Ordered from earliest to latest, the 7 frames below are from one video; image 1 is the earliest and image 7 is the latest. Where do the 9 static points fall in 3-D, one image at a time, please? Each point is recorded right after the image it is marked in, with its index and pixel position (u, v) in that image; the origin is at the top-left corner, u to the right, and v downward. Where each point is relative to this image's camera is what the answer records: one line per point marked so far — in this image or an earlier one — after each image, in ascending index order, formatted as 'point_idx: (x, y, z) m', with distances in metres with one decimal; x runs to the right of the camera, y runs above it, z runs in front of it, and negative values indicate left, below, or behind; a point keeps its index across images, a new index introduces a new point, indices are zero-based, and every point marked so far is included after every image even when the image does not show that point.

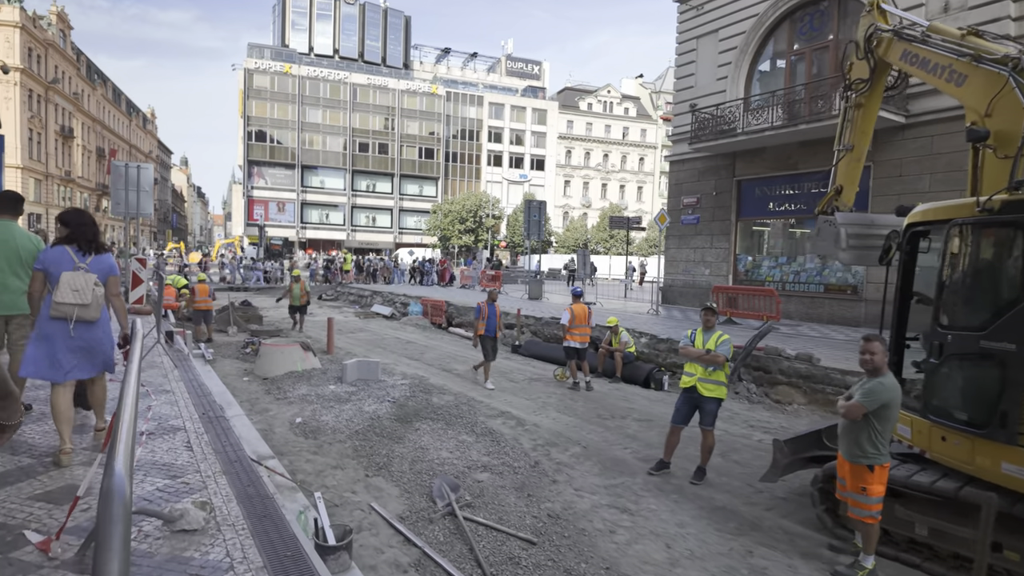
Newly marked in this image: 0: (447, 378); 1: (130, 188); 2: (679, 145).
0: (-1.1, -1.5, +10.3) m
1: (-9.3, +2.4, +14.8) m
2: (+5.2, +4.4, +18.6) m
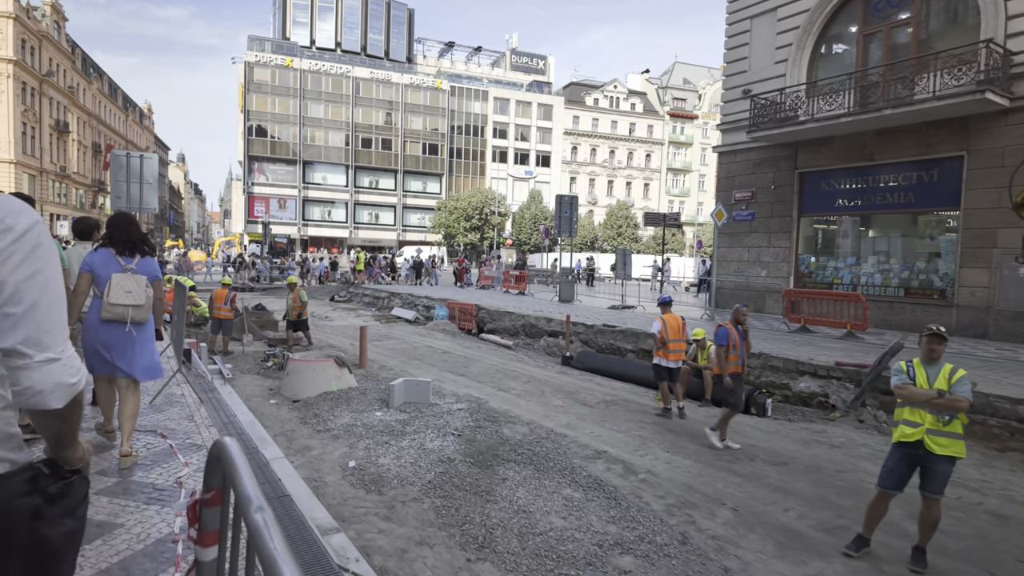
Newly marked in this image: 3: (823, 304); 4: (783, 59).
0: (-0.1, -1.6, +8.8) m
1: (-8.3, +2.3, +13.3) m
2: (+6.2, +4.3, +17.1) m
3: (+6.7, -0.3, +12.9) m
4: (+7.0, +5.9, +15.8) m
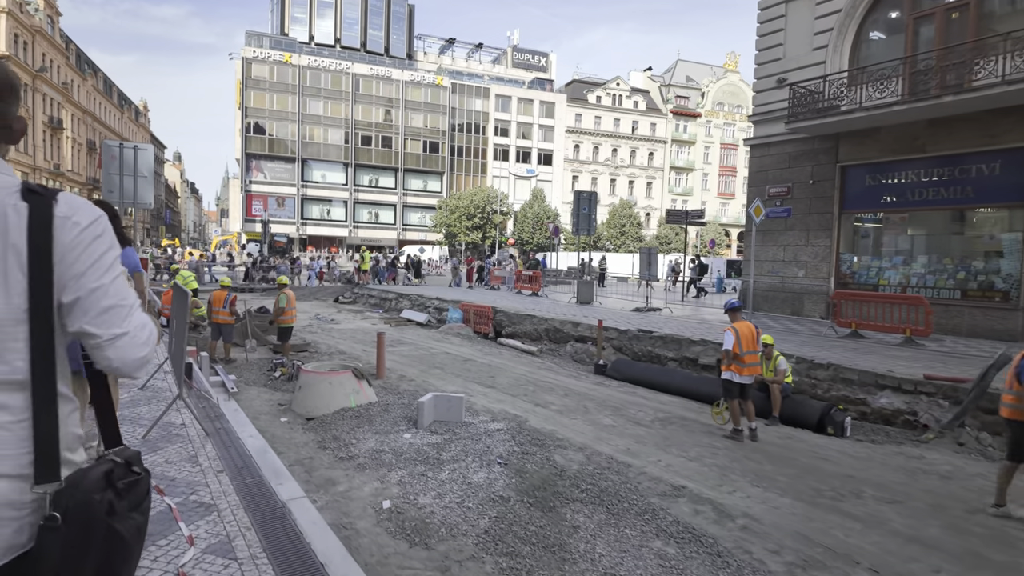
0: (+0.5, -1.7, +7.7) m
1: (-7.8, +2.3, +12.2) m
2: (+6.7, +4.3, +16.1) m
3: (+7.2, -0.4, +11.9) m
4: (+7.6, +5.9, +14.8) m
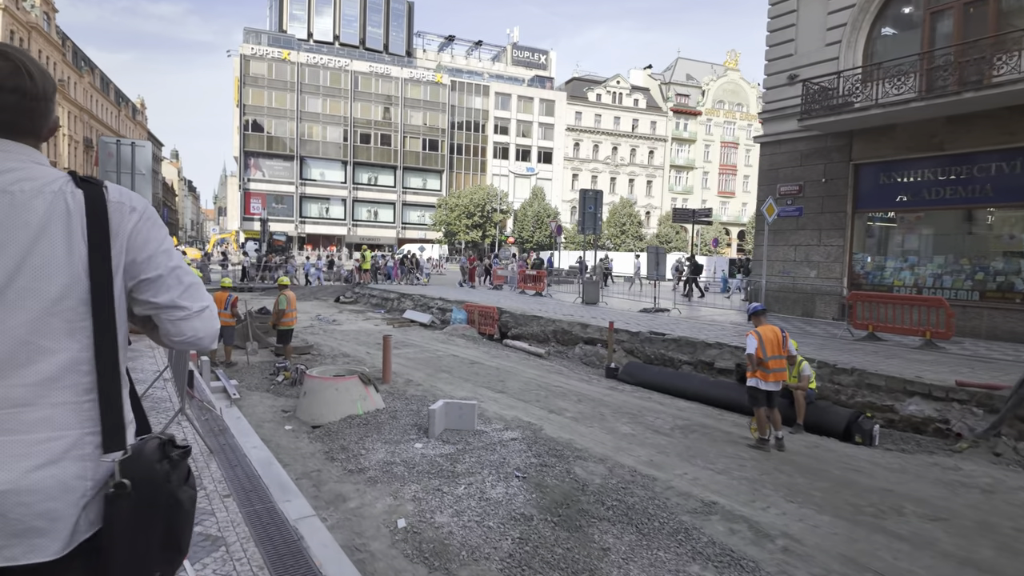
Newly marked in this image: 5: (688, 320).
0: (+0.7, -1.7, +7.4) m
1: (-7.6, +2.3, +11.9) m
2: (+6.8, +4.3, +15.8) m
3: (+7.4, -0.4, +11.6) m
4: (+7.7, +5.9, +14.5) m
5: (+4.2, -0.8, +14.4) m
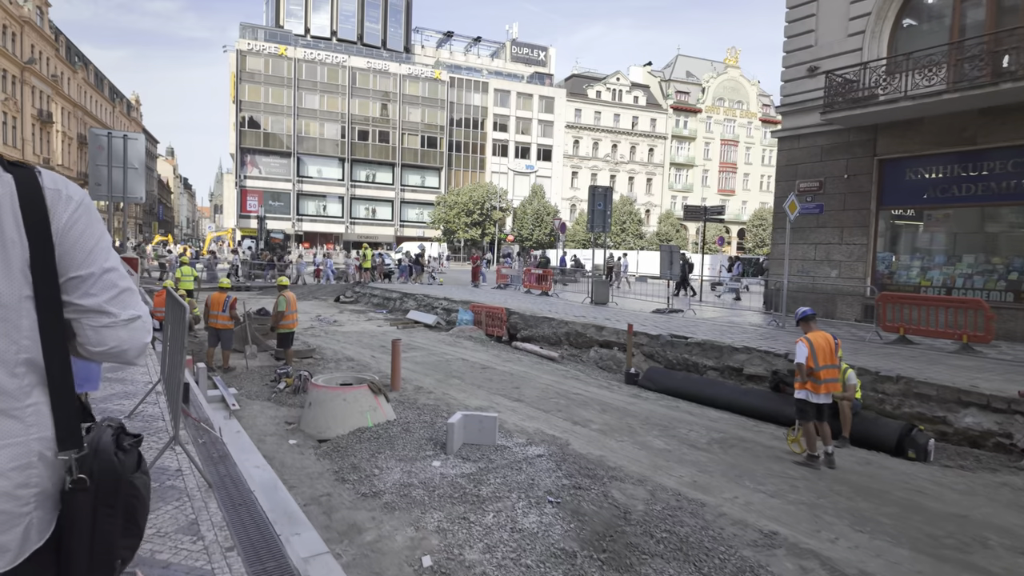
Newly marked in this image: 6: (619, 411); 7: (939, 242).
0: (+0.9, -1.7, +6.9) m
1: (-7.4, +2.3, +11.2) m
2: (+7.1, +4.3, +15.2) m
3: (+7.6, -0.4, +11.1) m
4: (+7.9, +5.9, +13.9) m
5: (+4.4, -0.8, +13.8) m
6: (+1.4, -1.6, +8.1) m
7: (+9.1, +1.0, +12.9) m
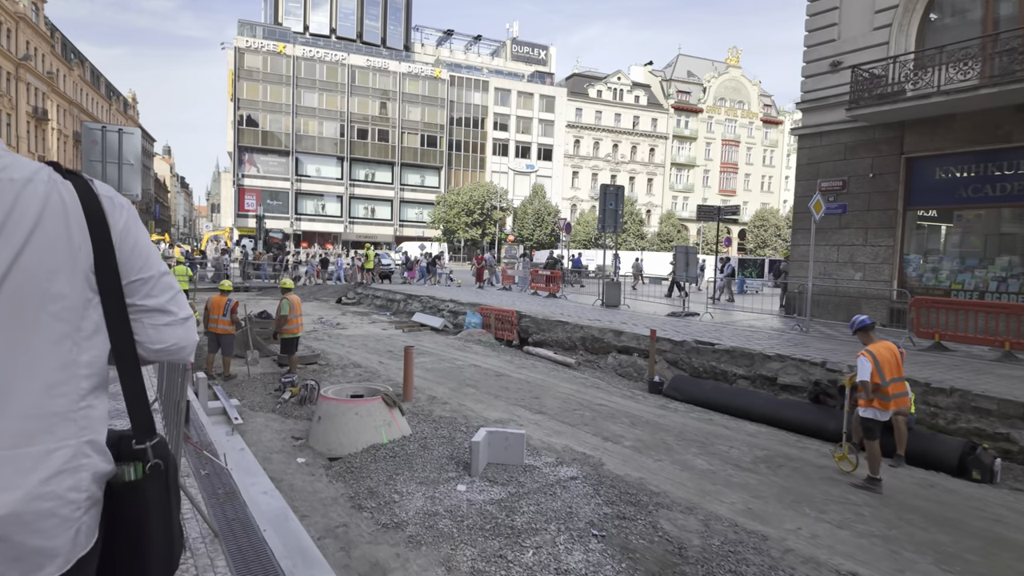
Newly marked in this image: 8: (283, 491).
0: (+1.2, -1.8, +6.3) m
1: (-7.1, +2.2, +10.6) m
2: (+7.3, +4.2, +14.7) m
3: (+7.9, -0.5, +10.6) m
4: (+8.2, +5.8, +13.4) m
5: (+4.7, -0.8, +13.3) m
6: (+1.7, -1.7, +7.6) m
7: (+9.3, +0.9, +12.3) m
8: (-2.0, -1.8, +5.4) m
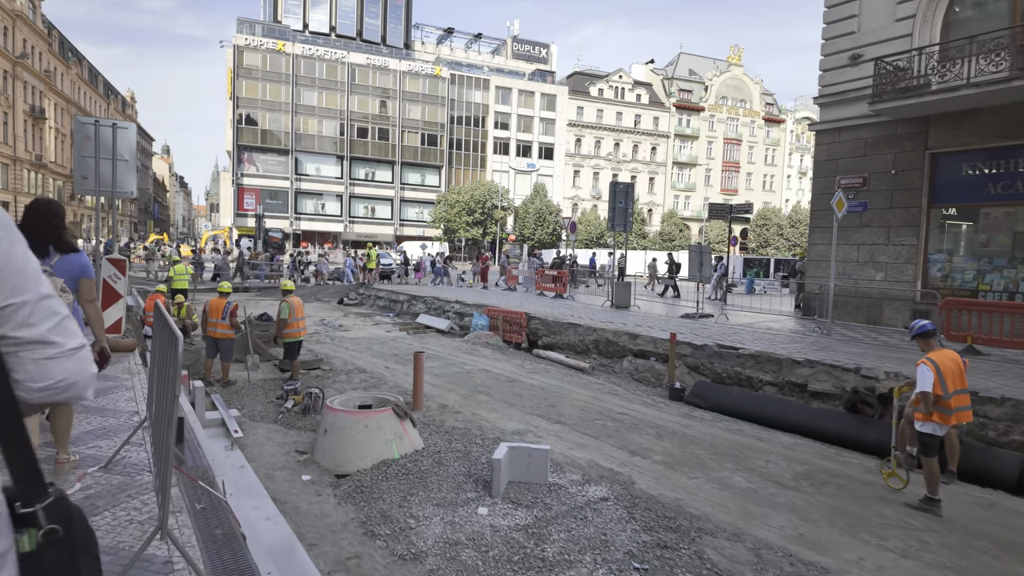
0: (+1.4, -1.8, +5.8) m
1: (-6.9, +2.2, +10.2) m
2: (+7.5, +4.2, +14.2) m
3: (+8.1, -0.5, +10.1) m
4: (+8.4, +5.8, +12.9) m
5: (+4.9, -0.9, +12.8) m
6: (+1.9, -1.7, +7.1) m
7: (+9.5, +0.9, +11.9) m
8: (-1.8, -1.8, +4.9) m
